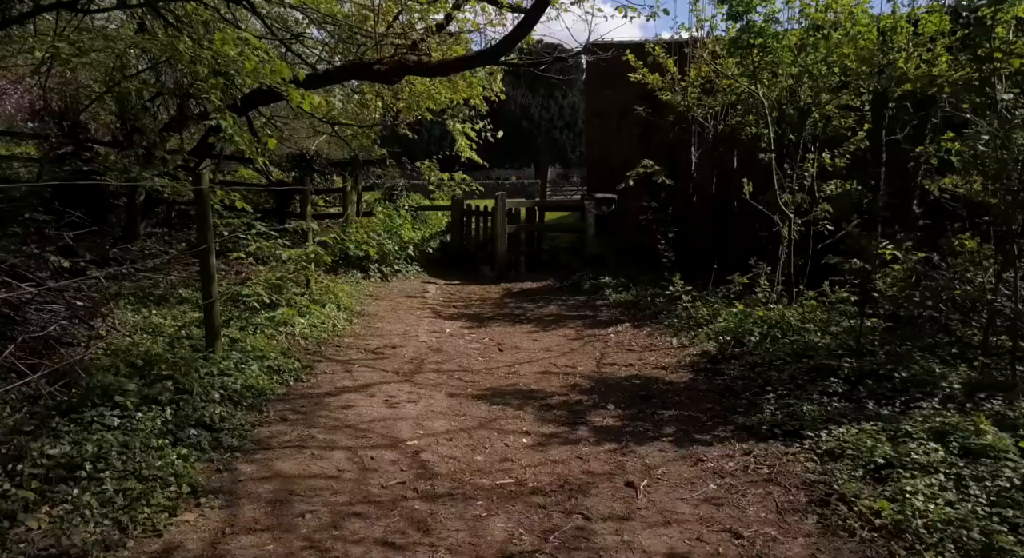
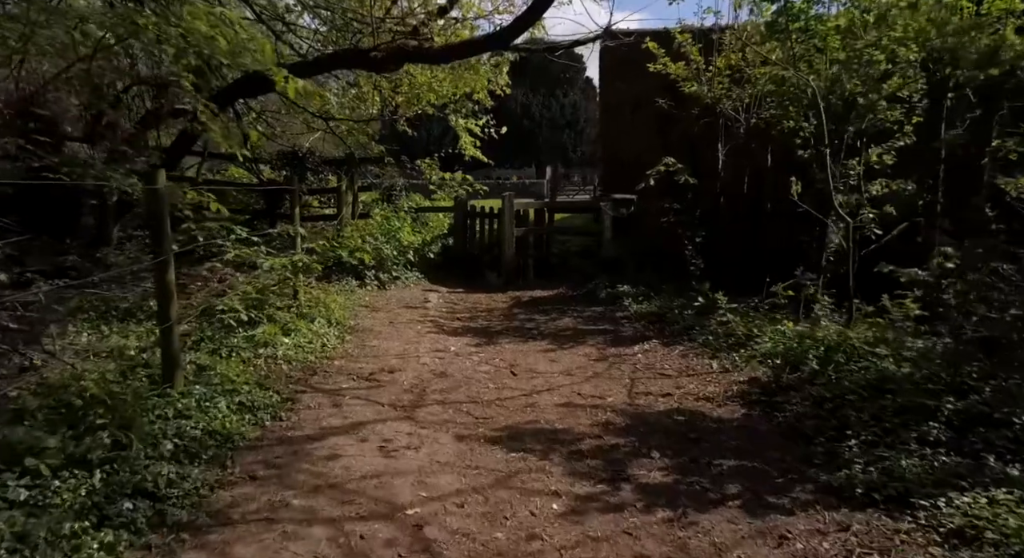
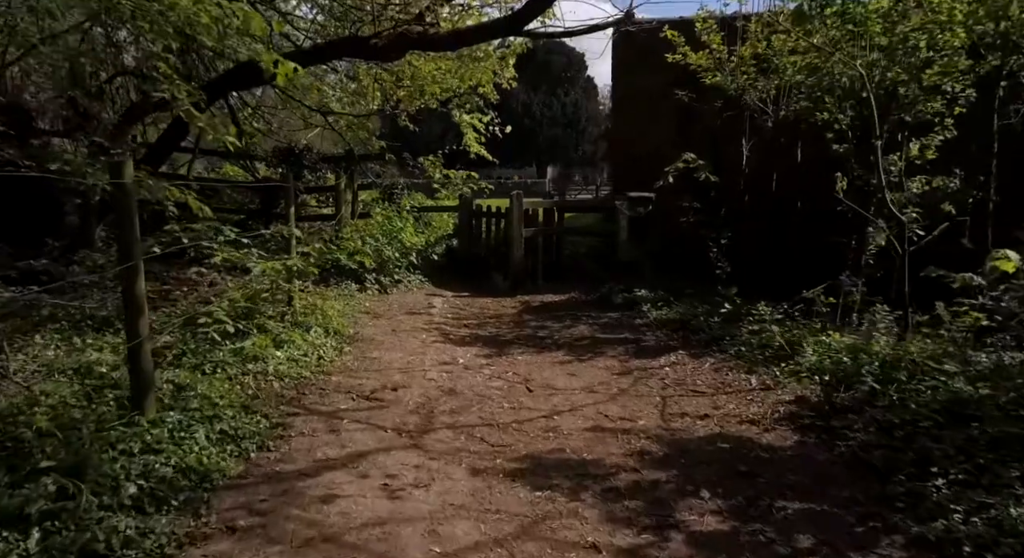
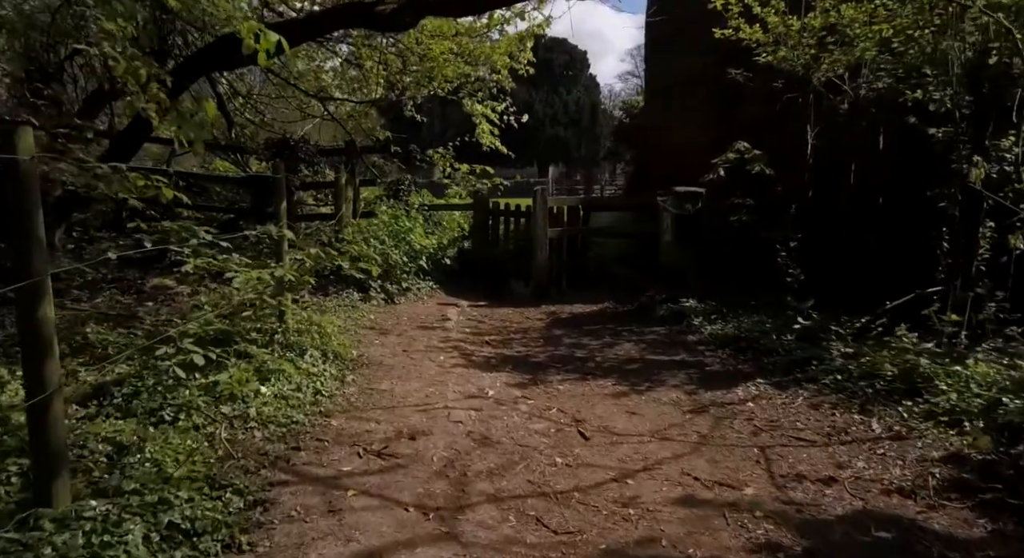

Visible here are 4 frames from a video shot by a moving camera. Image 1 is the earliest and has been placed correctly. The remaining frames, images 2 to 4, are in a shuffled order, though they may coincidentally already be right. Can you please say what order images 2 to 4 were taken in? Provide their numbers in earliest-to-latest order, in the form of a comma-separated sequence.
2, 3, 4
